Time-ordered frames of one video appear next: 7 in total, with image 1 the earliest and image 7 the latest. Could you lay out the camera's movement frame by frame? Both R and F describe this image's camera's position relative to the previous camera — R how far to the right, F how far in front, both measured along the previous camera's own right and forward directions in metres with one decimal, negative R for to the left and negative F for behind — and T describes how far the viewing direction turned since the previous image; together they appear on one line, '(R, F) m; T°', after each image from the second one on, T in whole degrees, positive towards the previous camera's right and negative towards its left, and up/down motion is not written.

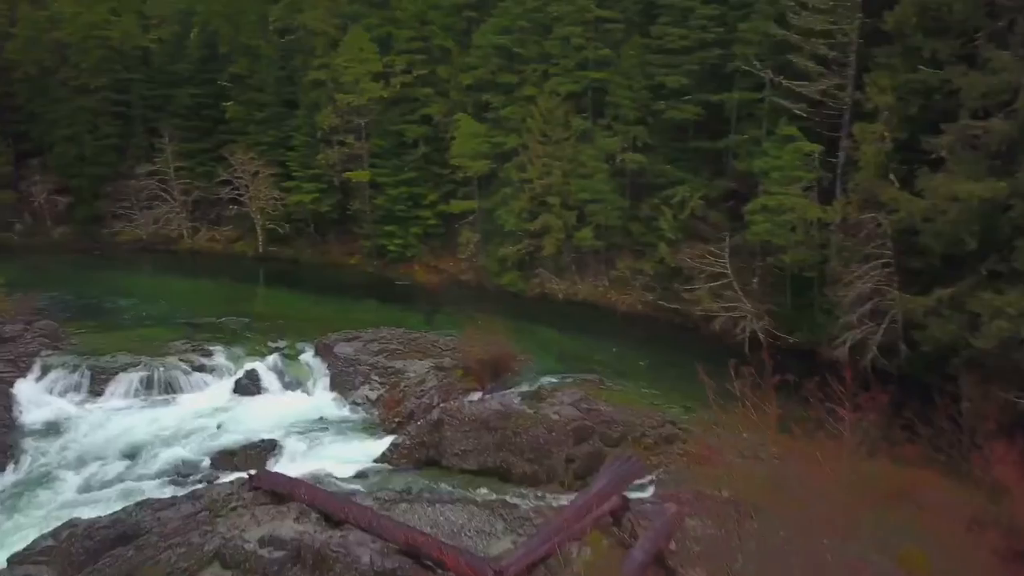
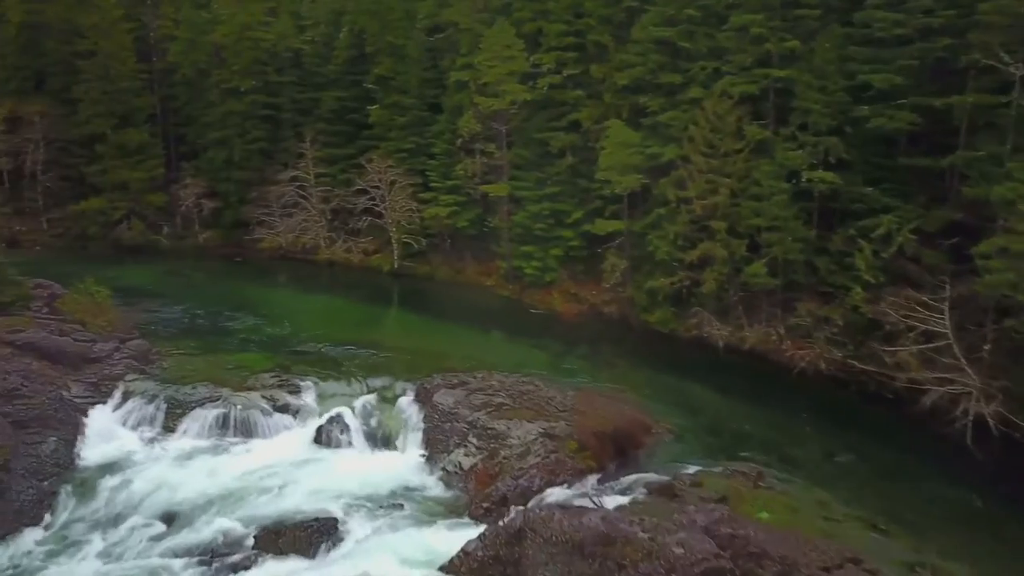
(+0.9, +4.7) m; -13°
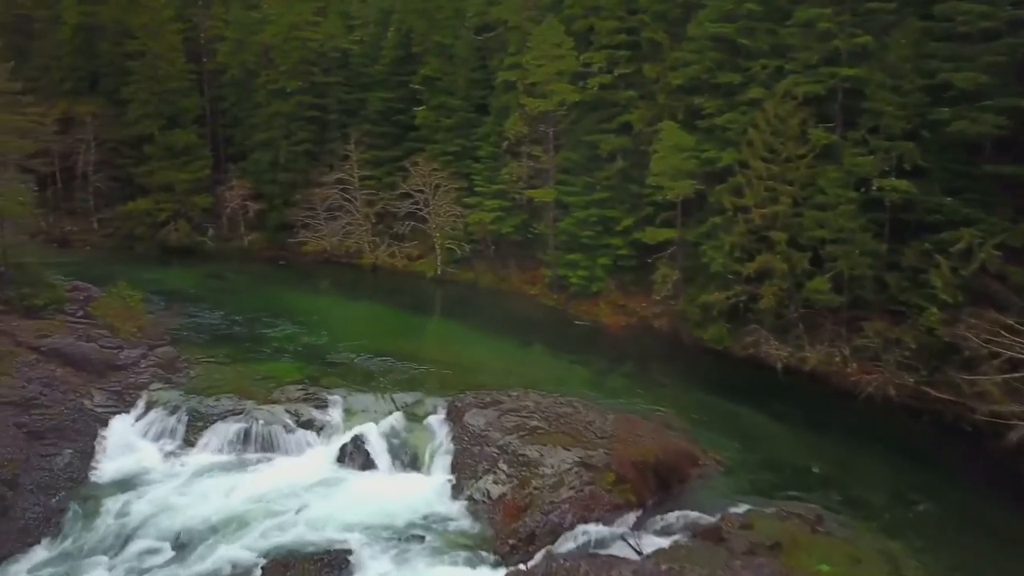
(+0.4, +1.4) m; -4°
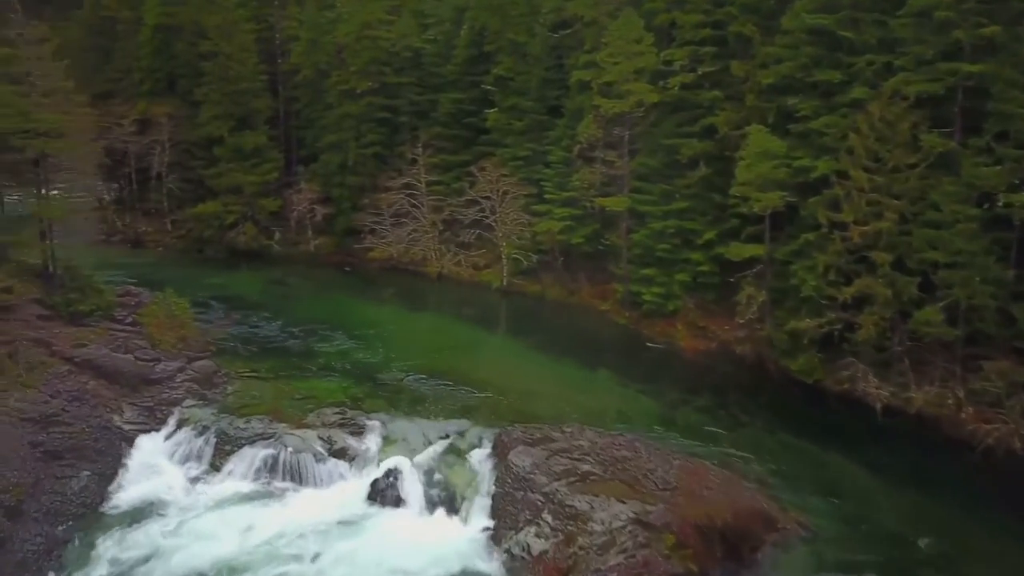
(+0.7, +2.1) m; -6°
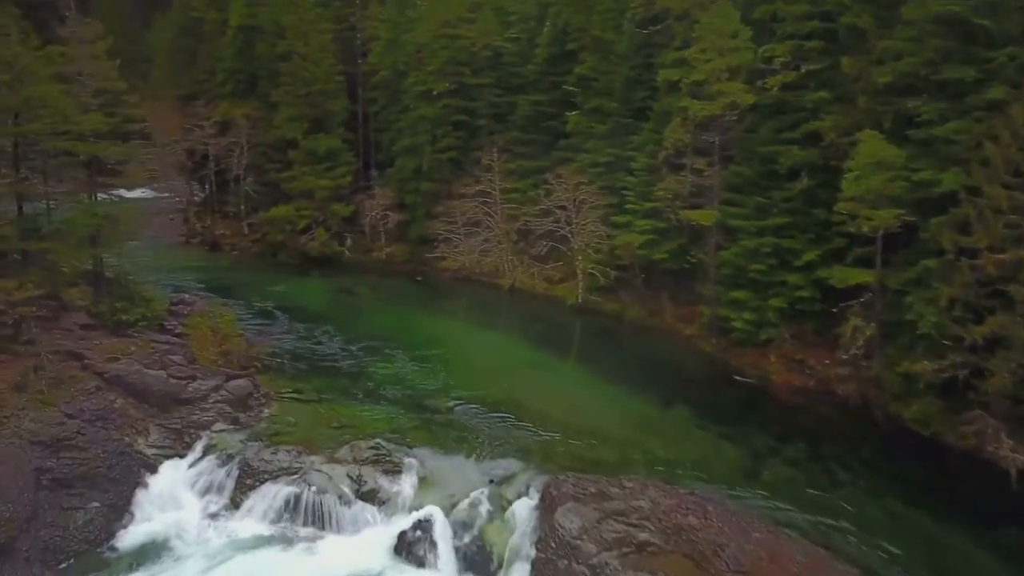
(+0.8, +2.4) m; -7°
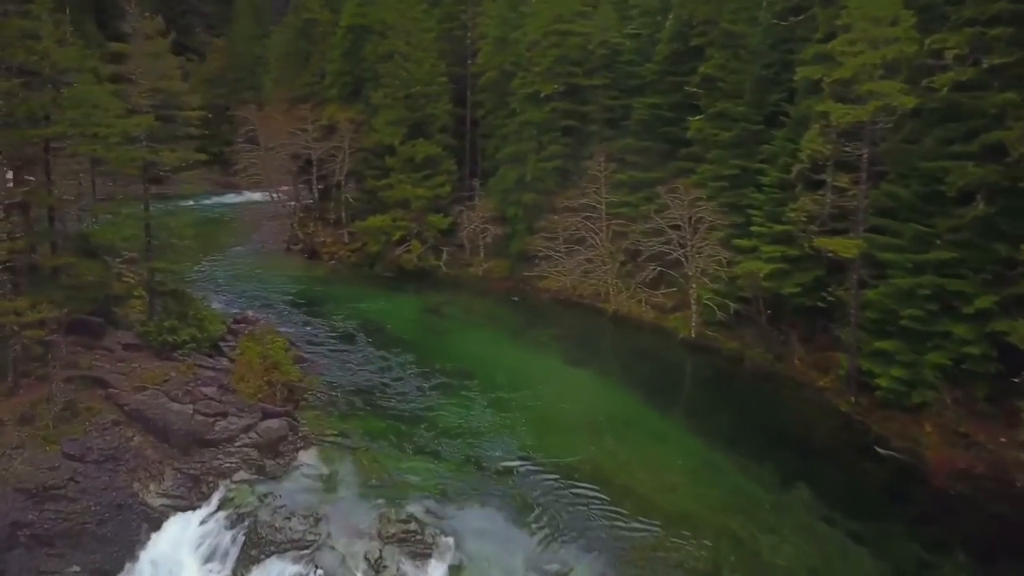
(+1.2, +3.5) m; -10°
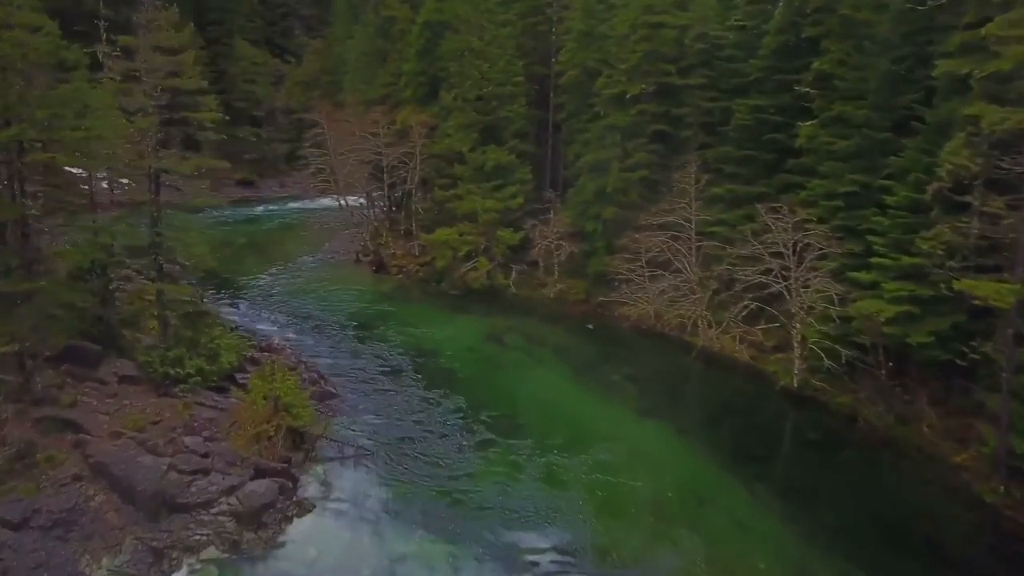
(+1.2, +3.5) m; -8°
